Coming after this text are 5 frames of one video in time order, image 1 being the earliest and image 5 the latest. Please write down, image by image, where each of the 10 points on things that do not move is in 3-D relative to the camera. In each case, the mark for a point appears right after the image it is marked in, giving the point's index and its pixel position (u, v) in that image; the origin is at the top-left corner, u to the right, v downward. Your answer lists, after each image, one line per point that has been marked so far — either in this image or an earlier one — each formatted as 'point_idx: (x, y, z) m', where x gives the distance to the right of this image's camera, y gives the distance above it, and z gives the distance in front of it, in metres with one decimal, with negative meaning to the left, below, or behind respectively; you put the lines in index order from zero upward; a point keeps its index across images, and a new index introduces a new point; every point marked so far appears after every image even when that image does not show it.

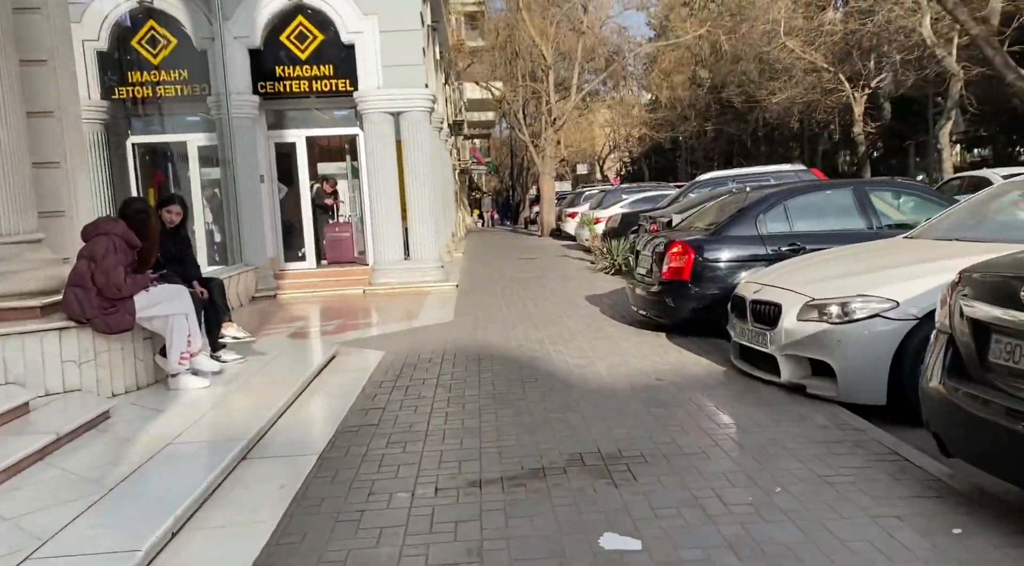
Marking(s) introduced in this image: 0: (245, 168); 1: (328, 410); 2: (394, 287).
0: (-4.5, +1.9, +12.3) m
1: (-1.5, -1.0, +5.8) m
2: (-2.1, -0.1, +12.7) m
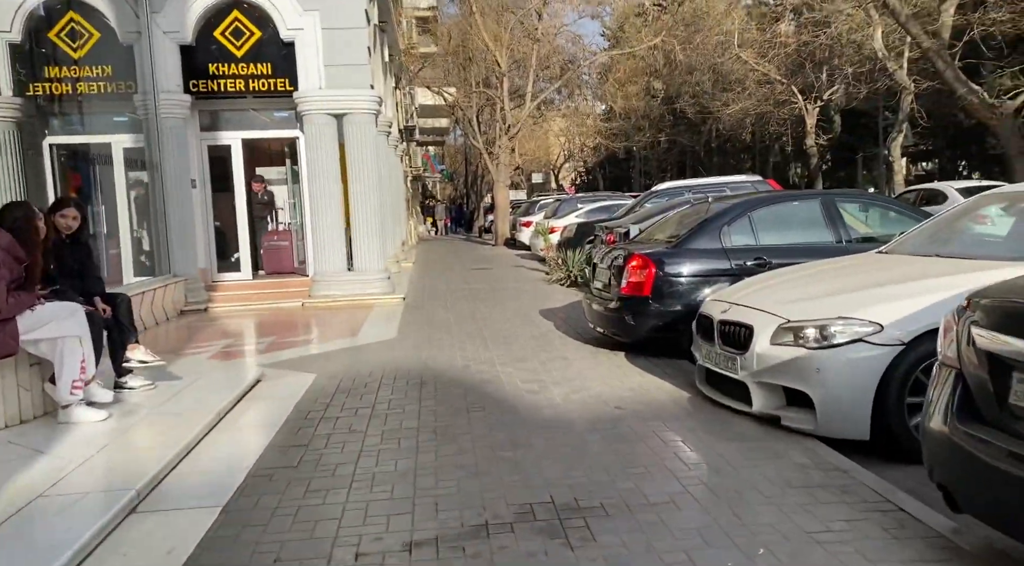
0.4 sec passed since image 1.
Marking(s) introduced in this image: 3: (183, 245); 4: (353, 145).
0: (-5.2, +1.7, +11.4) m
1: (-1.9, -1.1, +5.1) m
2: (-2.9, -0.3, +12.0) m
3: (-5.2, +0.6, +11.6) m
4: (-2.6, +2.3, +12.1) m
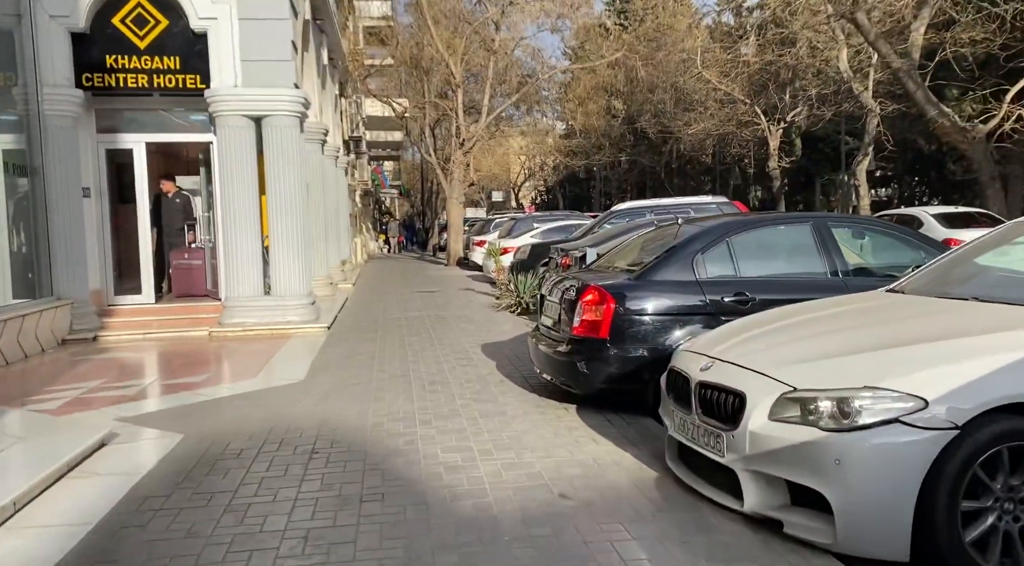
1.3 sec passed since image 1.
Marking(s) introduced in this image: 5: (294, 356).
0: (-6.0, +1.4, +9.8) m
1: (-2.3, -1.4, +3.6) m
2: (-3.7, -0.7, +10.4) m
3: (-6.0, +0.3, +9.9) m
4: (-3.4, +1.9, +10.6) m
5: (-2.9, -1.0, +9.6) m
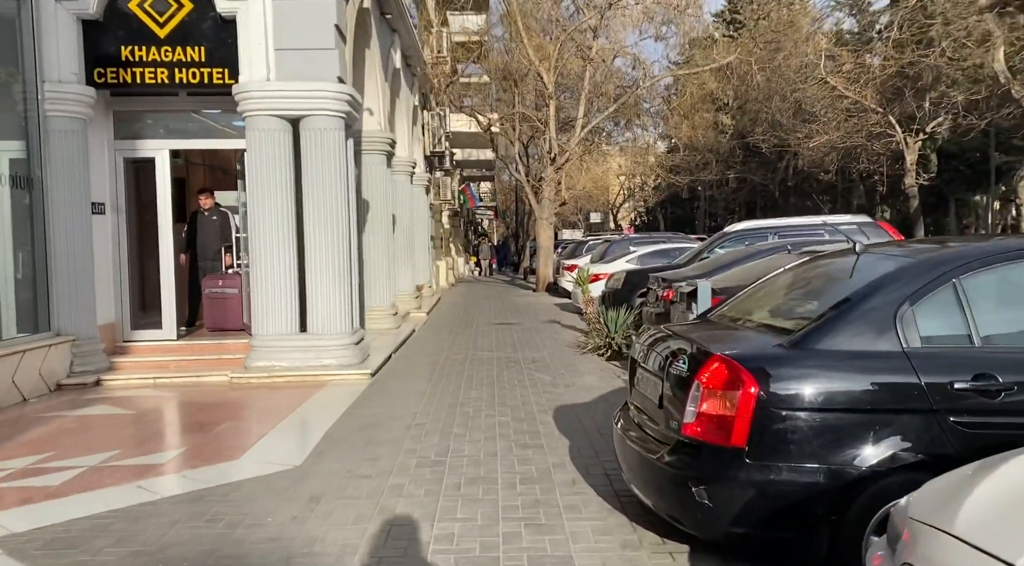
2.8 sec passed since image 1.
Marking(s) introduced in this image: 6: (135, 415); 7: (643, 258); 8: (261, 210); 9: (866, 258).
0: (-5.1, +1.0, +8.3) m
1: (-2.3, -1.6, +1.6) m
2: (-2.7, -1.1, +8.5) m
3: (-5.0, -0.1, +8.4) m
4: (-2.4, +1.5, +8.8) m
5: (-2.0, -1.3, +7.6) m
6: (-3.9, -1.4, +7.5) m
7: (+2.9, +0.5, +16.0) m
8: (-3.0, +0.9, +8.7) m
9: (+2.1, +0.1, +4.4) m
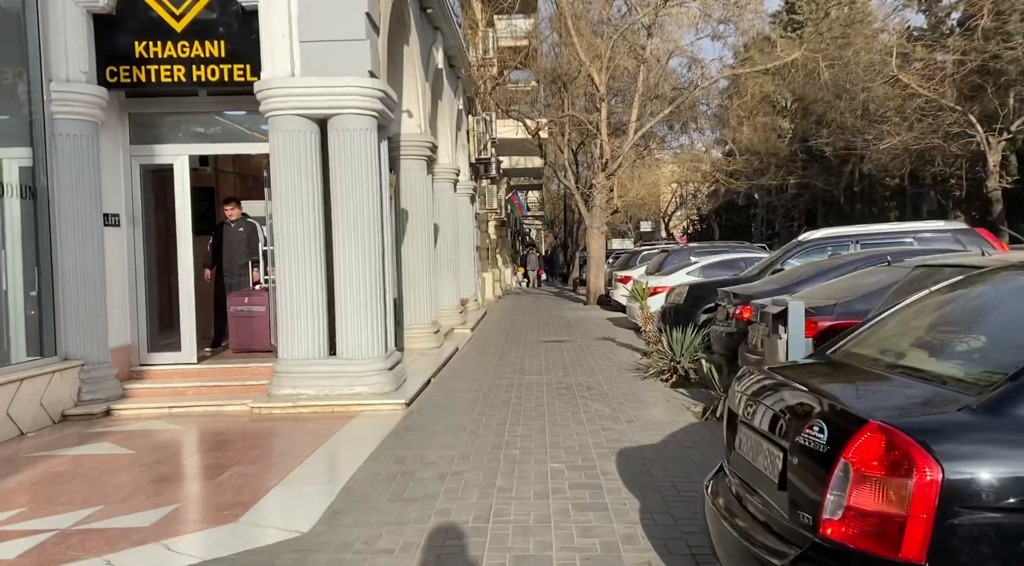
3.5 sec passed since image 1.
0: (-4.5, +0.8, +7.6) m
1: (-2.2, -1.7, +0.6) m
2: (-2.2, -1.3, +7.6) m
3: (-4.5, -0.3, +7.6) m
4: (-1.8, +1.3, +7.9) m
5: (-1.5, -1.5, +6.7) m
6: (-3.4, -1.5, +6.6) m
7: (+3.9, +0.2, +14.7) m
8: (-2.4, +0.7, +7.8) m
9: (+2.4, 0.0, +3.2) m
